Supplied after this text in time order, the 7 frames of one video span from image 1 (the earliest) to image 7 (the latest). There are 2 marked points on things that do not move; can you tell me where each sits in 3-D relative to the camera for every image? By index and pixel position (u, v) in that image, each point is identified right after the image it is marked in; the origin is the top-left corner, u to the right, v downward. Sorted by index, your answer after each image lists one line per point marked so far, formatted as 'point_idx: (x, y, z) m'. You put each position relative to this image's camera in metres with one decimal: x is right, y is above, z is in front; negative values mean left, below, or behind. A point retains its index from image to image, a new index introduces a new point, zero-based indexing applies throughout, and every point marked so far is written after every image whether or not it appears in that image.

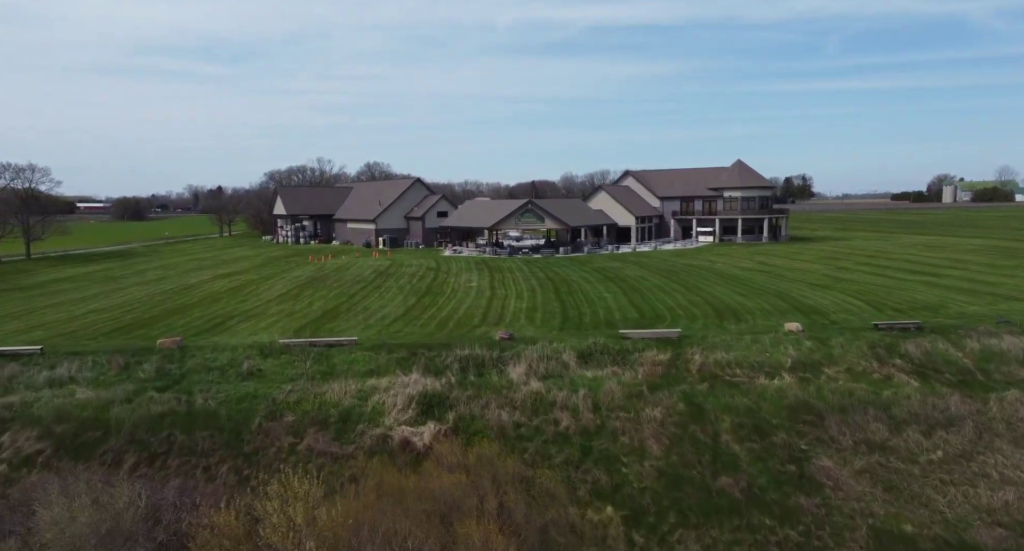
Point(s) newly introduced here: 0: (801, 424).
0: (+7.8, -4.0, +17.6) m
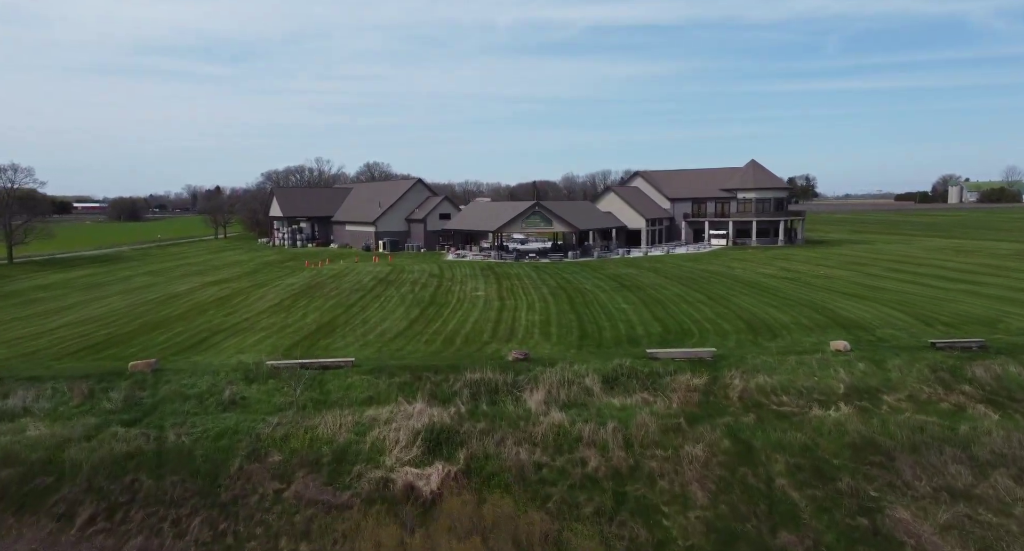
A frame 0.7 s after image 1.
0: (+8.2, -4.4, +15.2) m
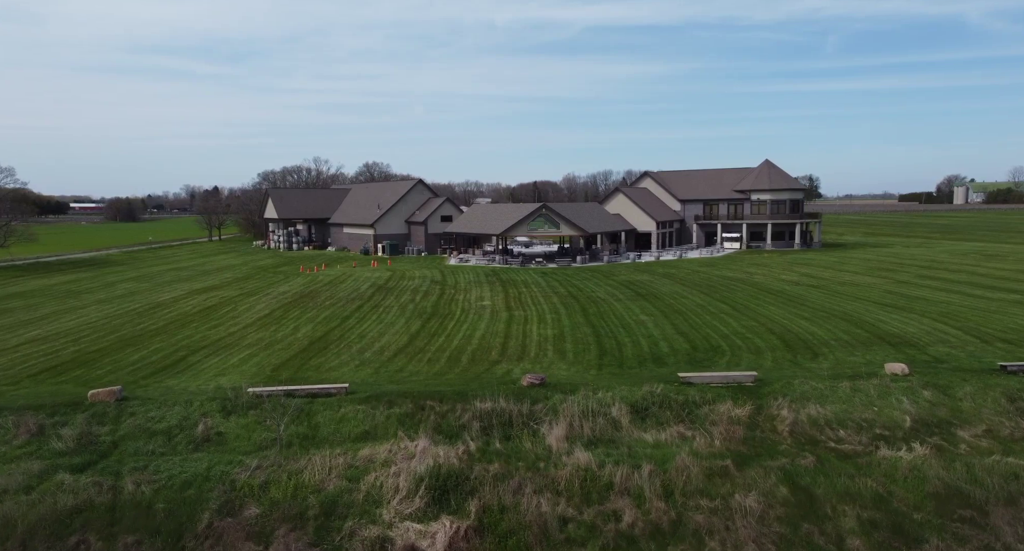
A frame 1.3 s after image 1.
0: (+8.7, -4.8, +12.7) m
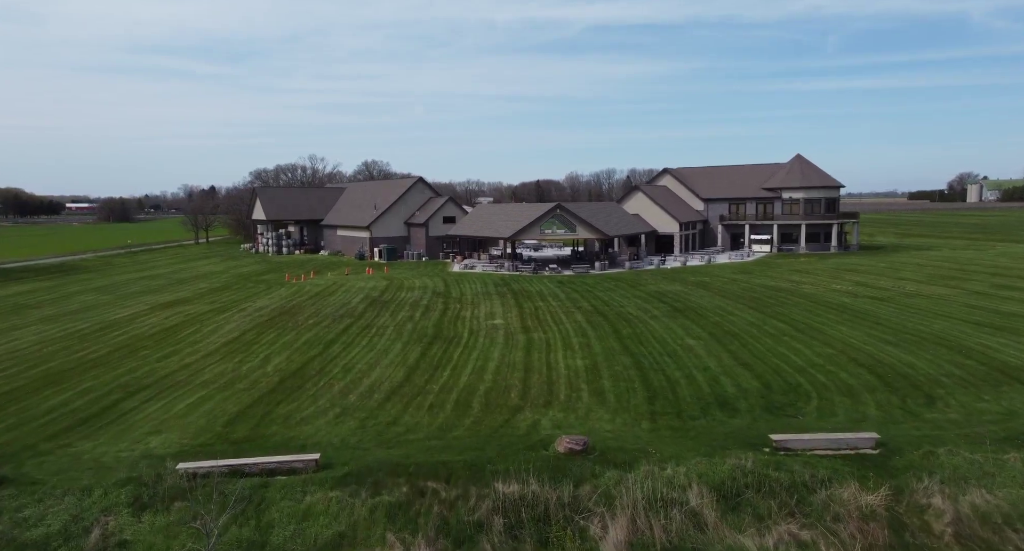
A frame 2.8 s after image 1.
0: (+9.3, -5.4, +7.7) m
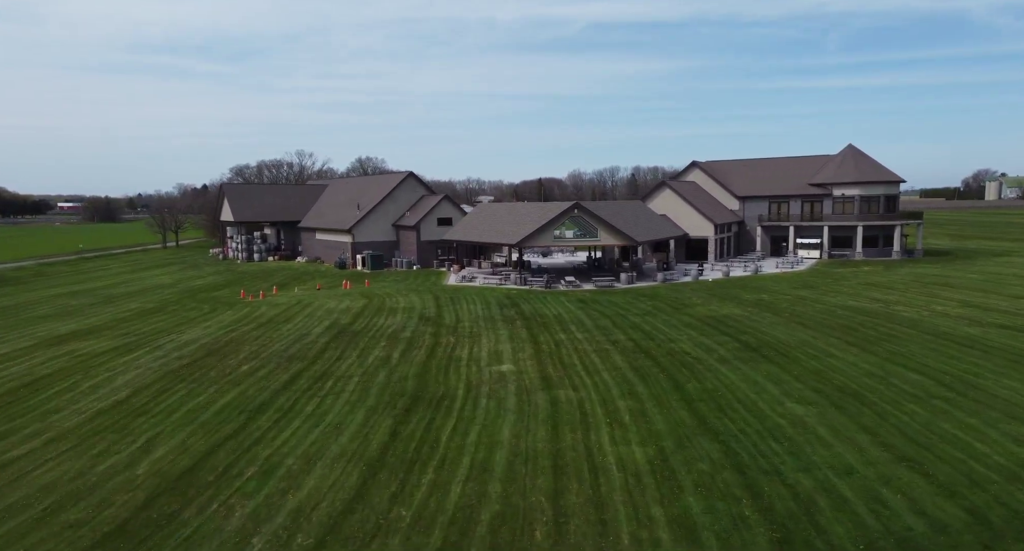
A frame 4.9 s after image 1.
0: (+9.7, -6.2, -0.1) m
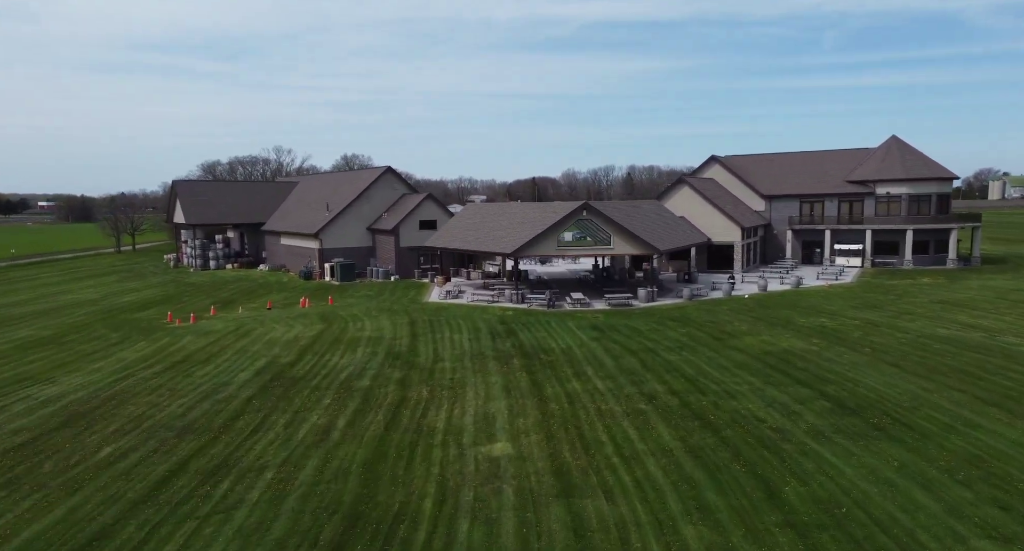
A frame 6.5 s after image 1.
0: (+9.9, -6.9, -6.5) m
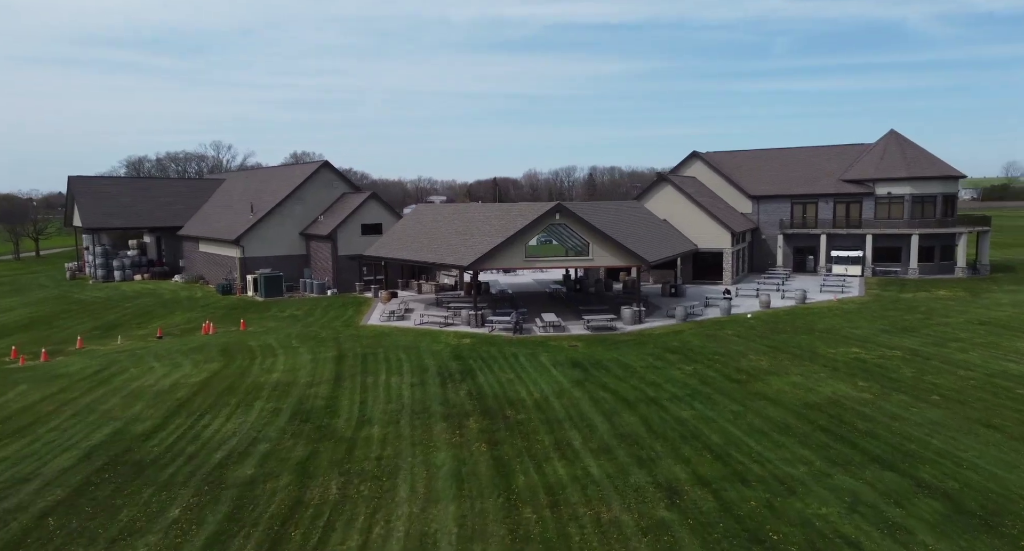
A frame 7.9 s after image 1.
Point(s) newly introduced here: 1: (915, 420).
0: (+10.5, -7.5, -11.5) m
1: (+8.6, -3.0, +14.2) m
